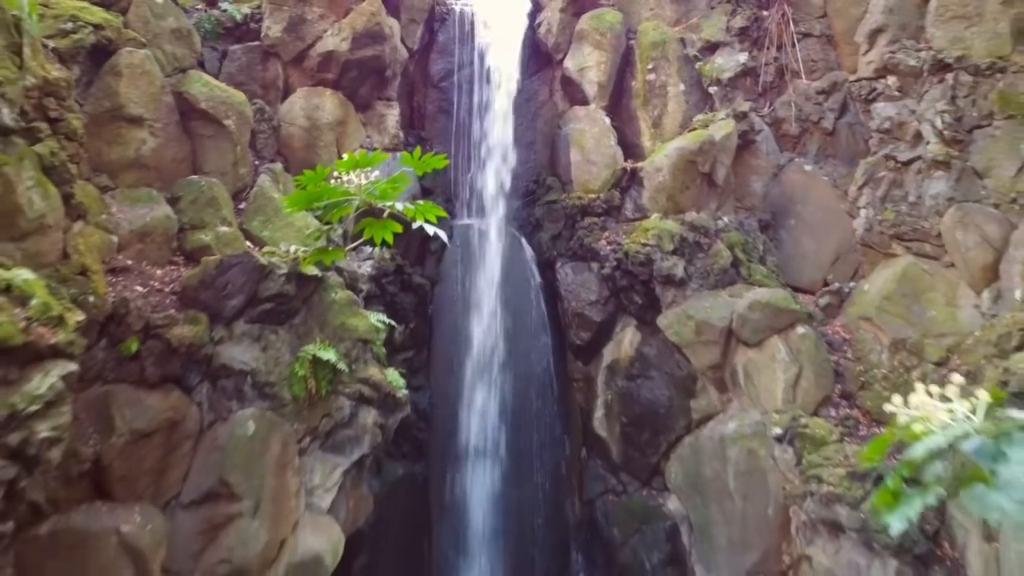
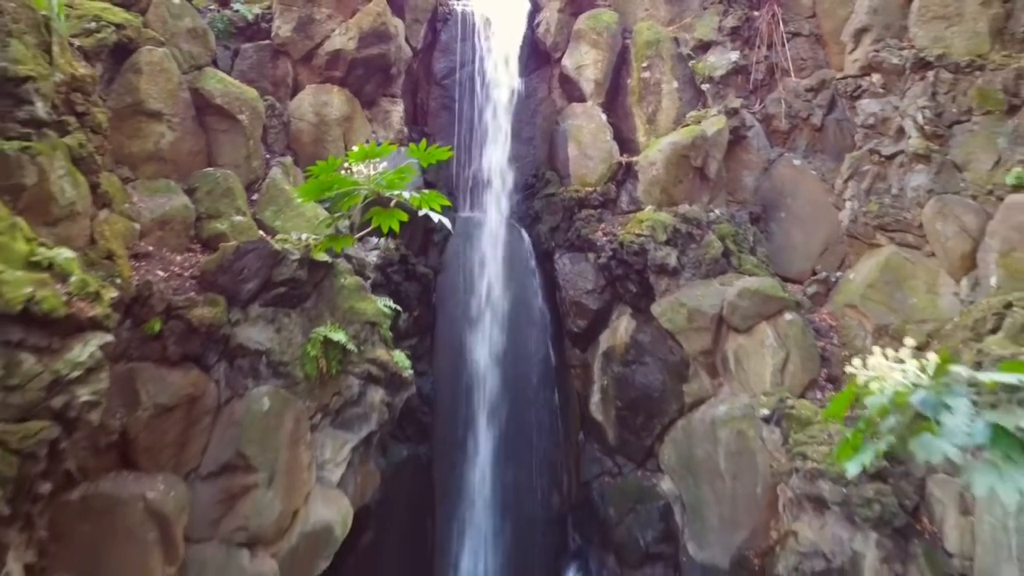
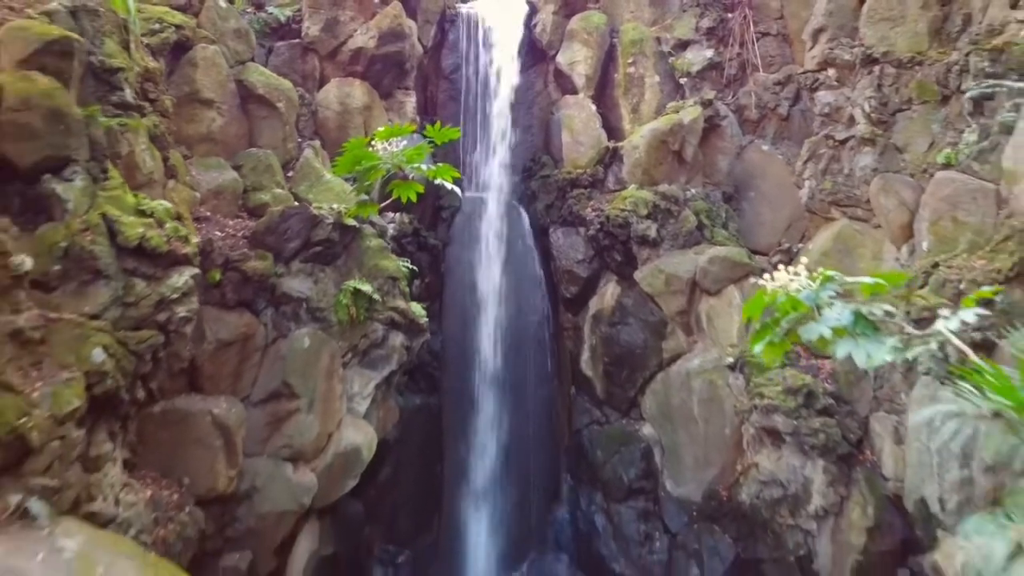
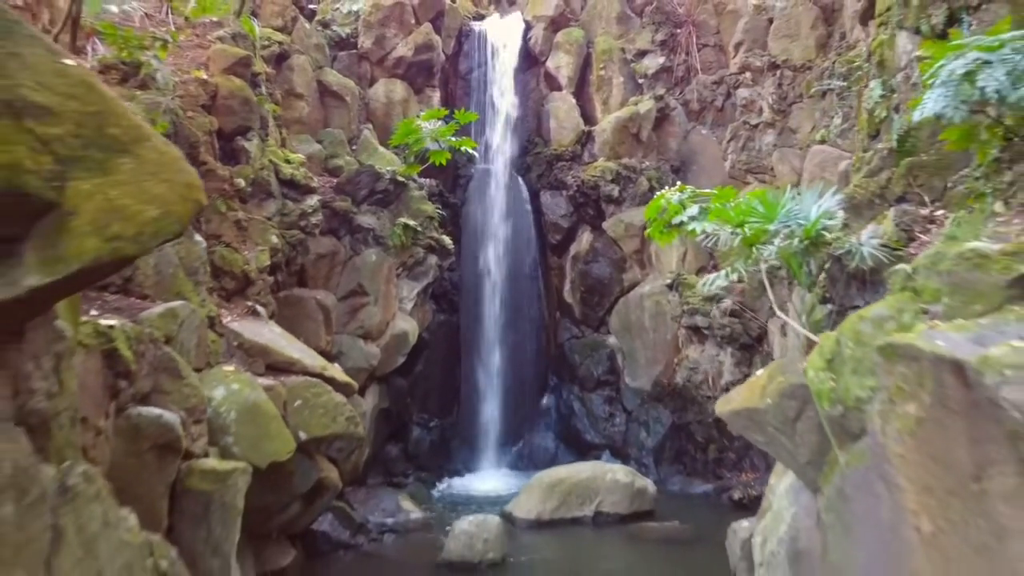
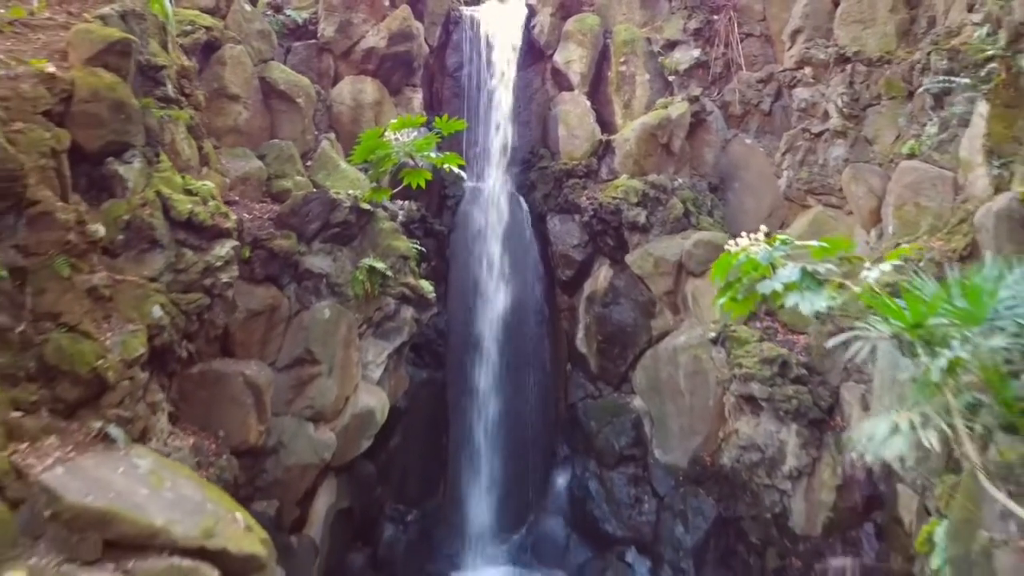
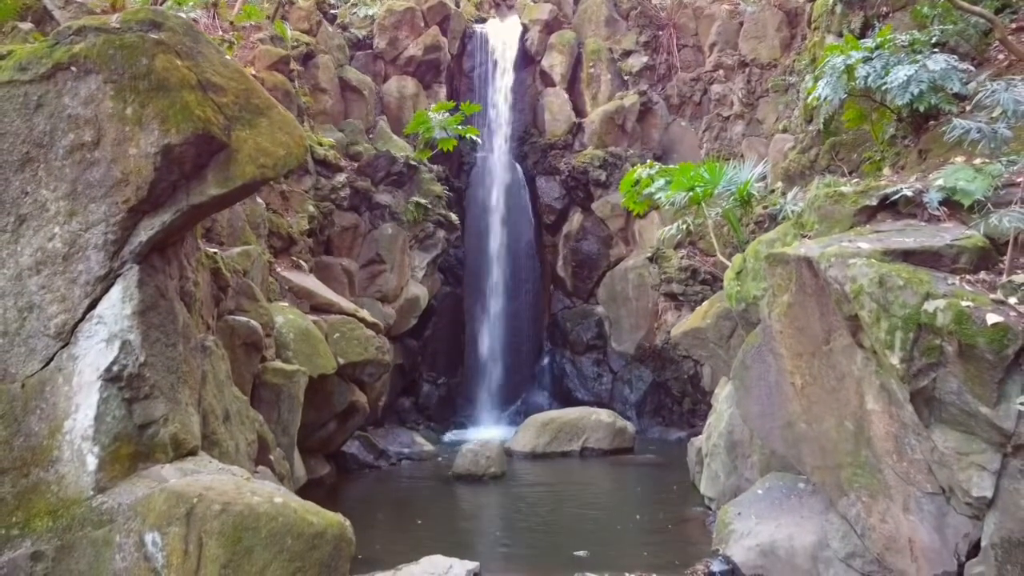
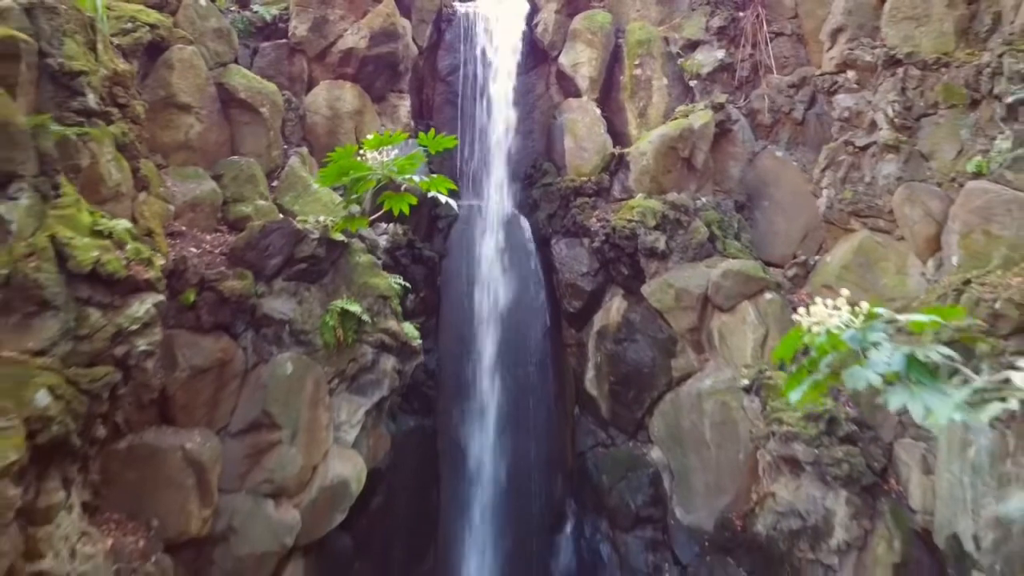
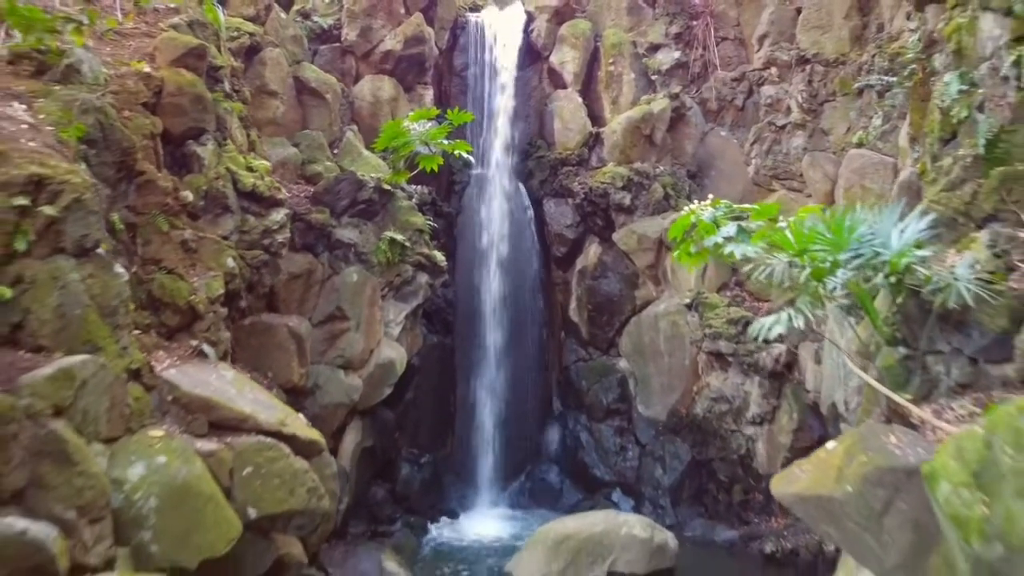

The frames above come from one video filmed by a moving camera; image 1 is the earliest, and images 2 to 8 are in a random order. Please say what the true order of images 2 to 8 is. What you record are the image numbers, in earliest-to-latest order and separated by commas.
2, 7, 3, 5, 8, 4, 6
